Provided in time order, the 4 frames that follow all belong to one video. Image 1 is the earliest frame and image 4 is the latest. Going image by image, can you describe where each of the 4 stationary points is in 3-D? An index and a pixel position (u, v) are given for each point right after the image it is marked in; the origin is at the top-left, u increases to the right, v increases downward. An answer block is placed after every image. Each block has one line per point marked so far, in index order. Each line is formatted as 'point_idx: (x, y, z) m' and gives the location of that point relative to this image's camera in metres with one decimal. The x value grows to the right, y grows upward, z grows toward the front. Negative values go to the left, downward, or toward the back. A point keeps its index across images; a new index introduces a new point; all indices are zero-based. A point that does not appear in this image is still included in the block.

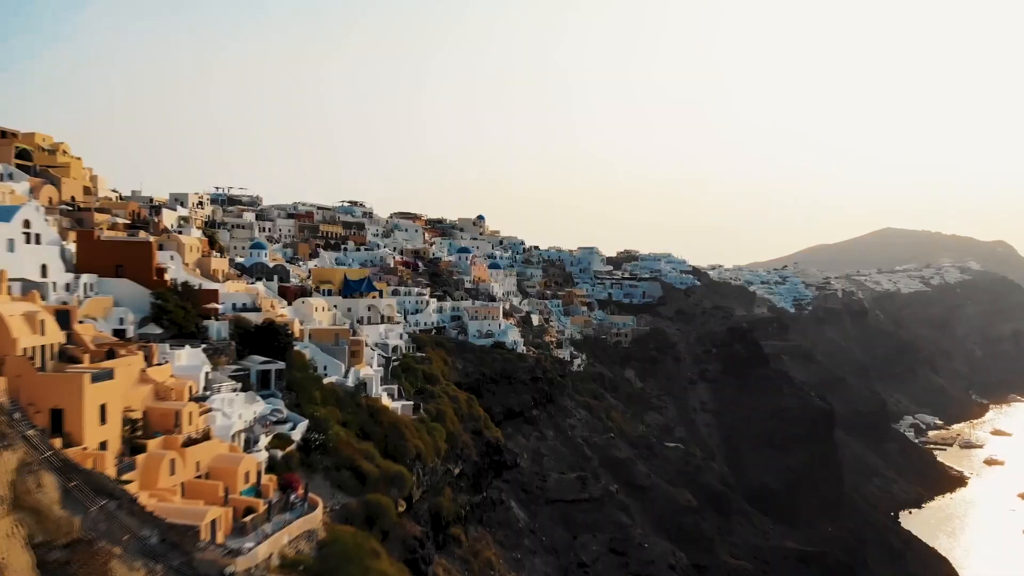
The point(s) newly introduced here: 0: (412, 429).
0: (-2.4, -3.4, +18.4) m
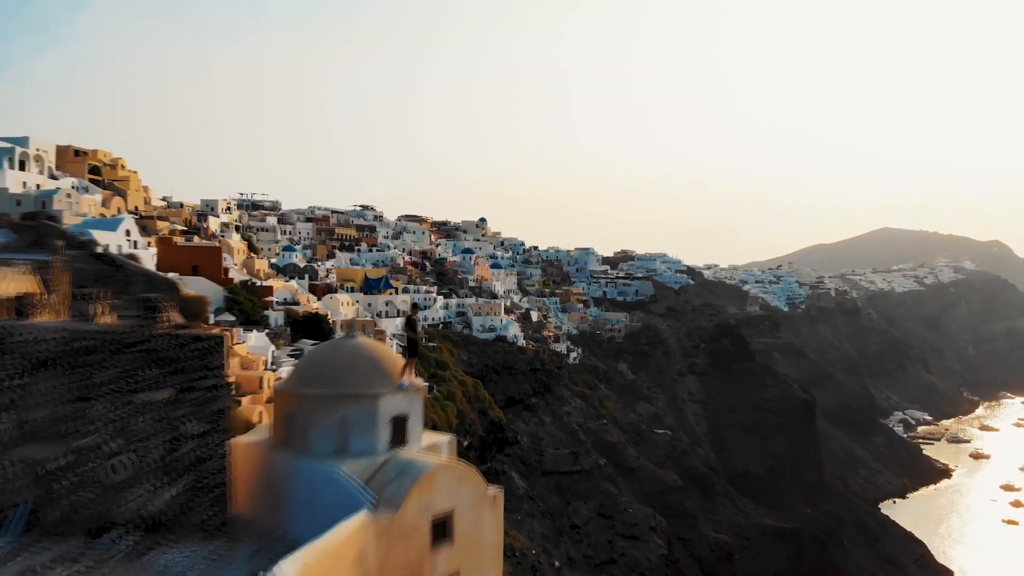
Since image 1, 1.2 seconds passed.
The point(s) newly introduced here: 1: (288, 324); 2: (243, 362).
0: (-2.4, -3.3, +21.6) m
1: (-5.3, -0.8, +17.9) m
2: (-5.0, -1.4, +14.1) m
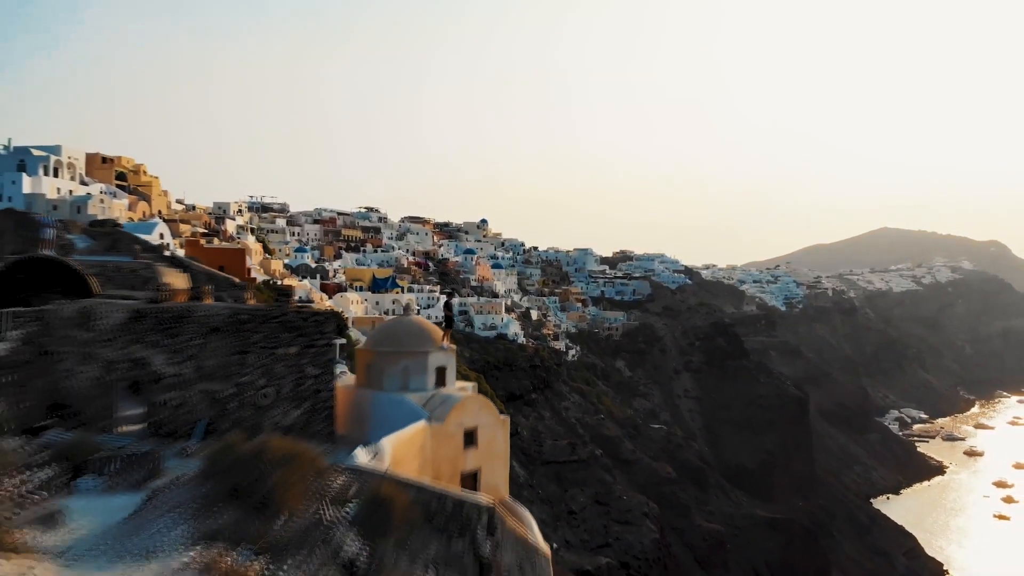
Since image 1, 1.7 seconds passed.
0: (-2.3, -3.3, +23.0) m
1: (-5.2, -0.8, +19.3) m
2: (-5.0, -1.3, +15.5) m
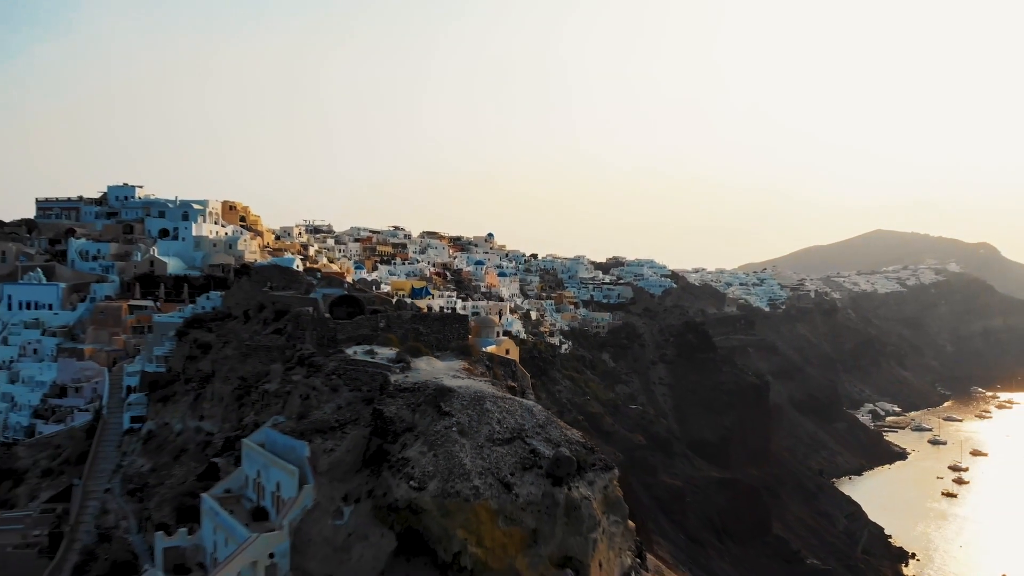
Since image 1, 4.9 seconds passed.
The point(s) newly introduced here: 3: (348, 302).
0: (-2.2, -3.7, +33.2) m
1: (-5.1, -1.2, +29.5) m
2: (-4.8, -1.7, +25.7) m
3: (-3.5, -0.3, +16.3) m
